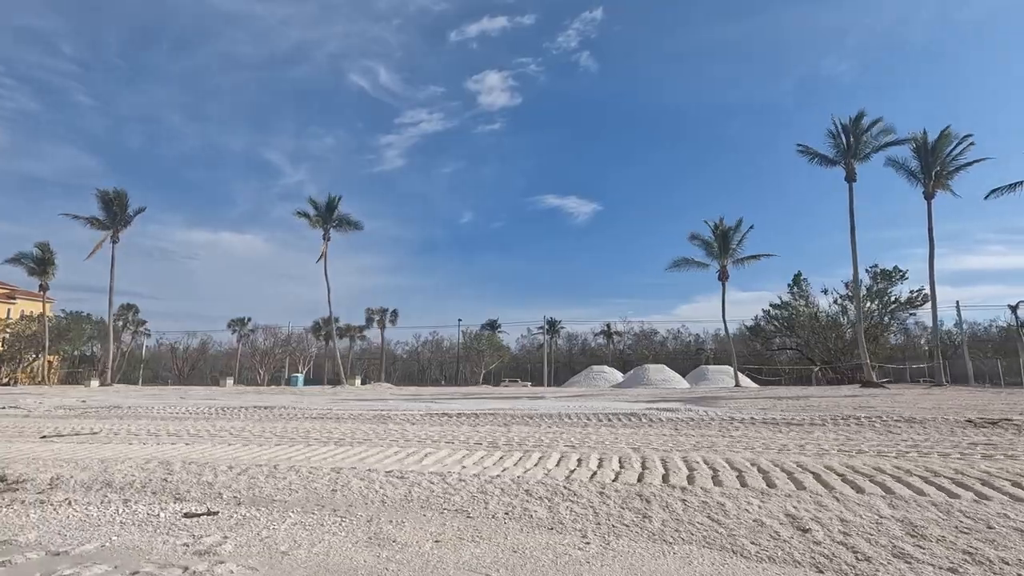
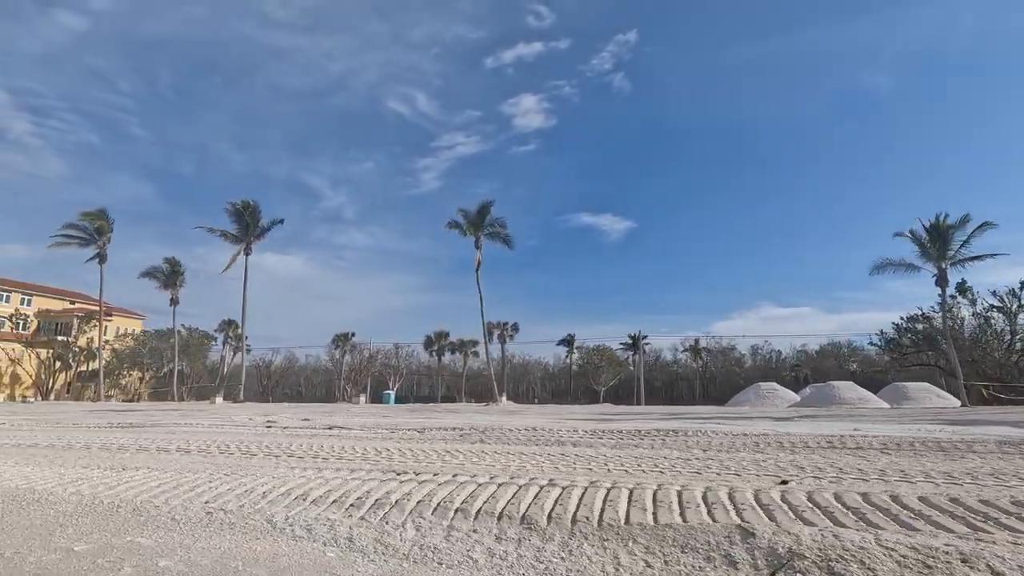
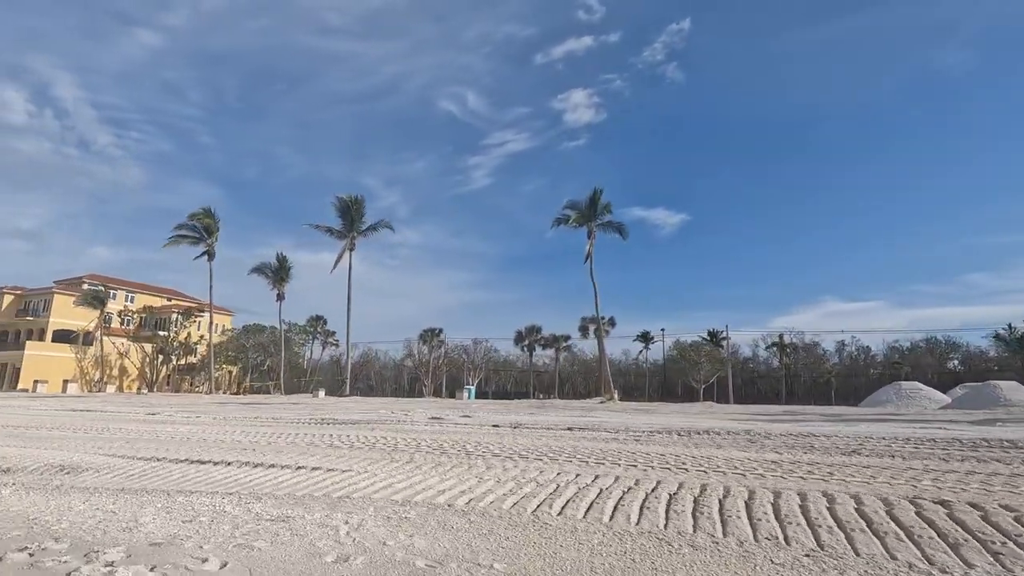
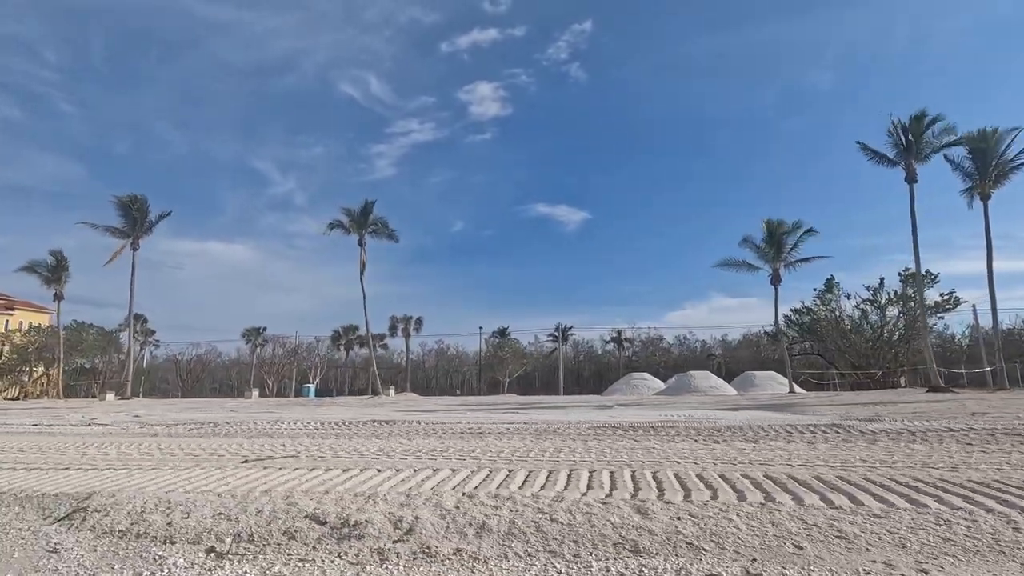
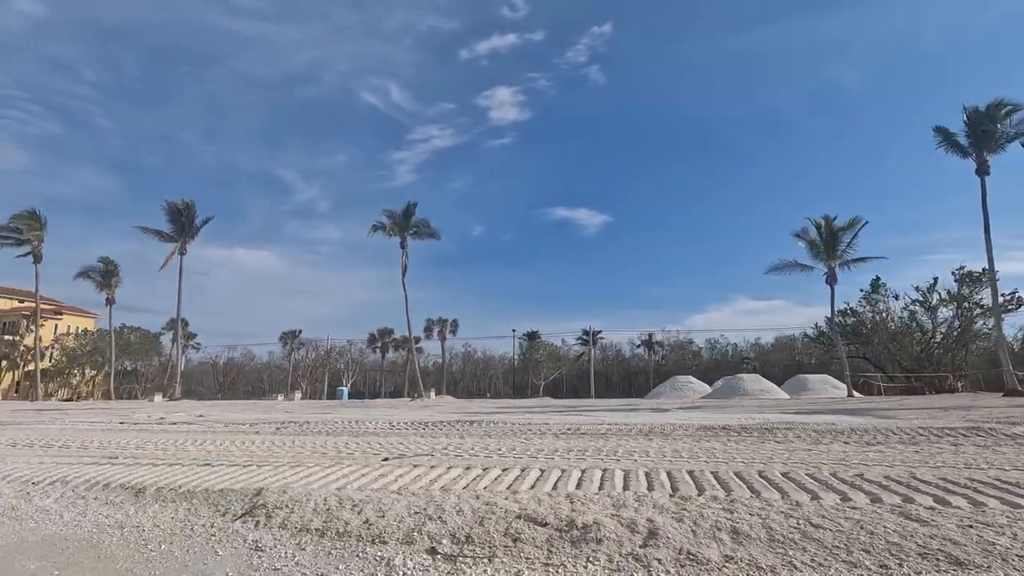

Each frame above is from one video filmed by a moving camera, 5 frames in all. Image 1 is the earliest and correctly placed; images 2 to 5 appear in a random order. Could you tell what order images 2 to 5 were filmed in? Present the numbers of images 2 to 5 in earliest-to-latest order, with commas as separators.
4, 5, 2, 3
